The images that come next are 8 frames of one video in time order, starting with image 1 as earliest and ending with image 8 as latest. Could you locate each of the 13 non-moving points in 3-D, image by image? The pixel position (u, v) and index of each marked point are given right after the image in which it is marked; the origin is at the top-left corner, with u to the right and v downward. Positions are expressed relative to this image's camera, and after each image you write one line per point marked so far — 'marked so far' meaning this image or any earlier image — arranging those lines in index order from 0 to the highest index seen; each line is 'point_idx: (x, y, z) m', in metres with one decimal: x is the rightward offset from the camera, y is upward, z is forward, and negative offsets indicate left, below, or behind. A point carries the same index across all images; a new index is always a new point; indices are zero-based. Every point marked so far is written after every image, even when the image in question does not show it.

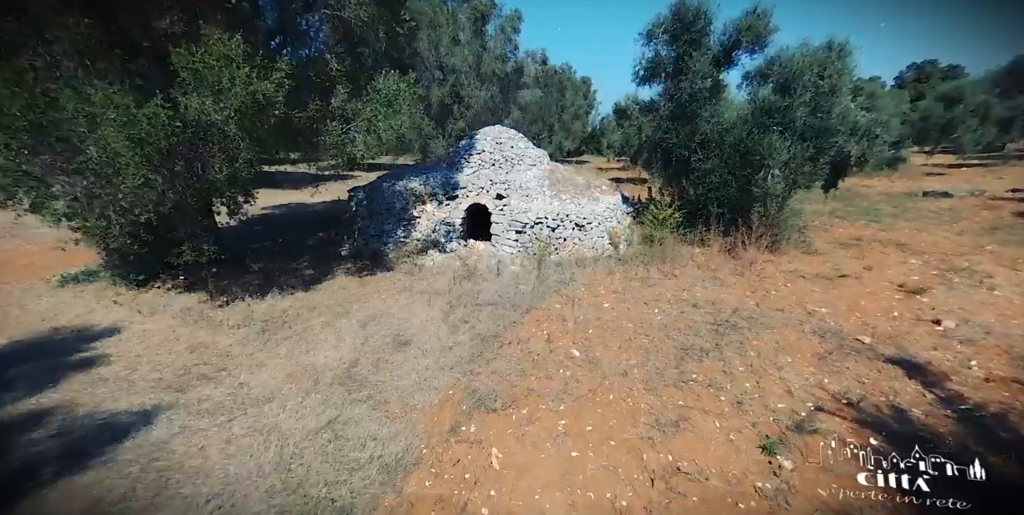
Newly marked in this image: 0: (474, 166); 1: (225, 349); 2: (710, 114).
0: (-1.2, +2.8, +12.0) m
1: (-4.2, -1.3, +5.6) m
2: (+5.3, +3.8, +10.3) m
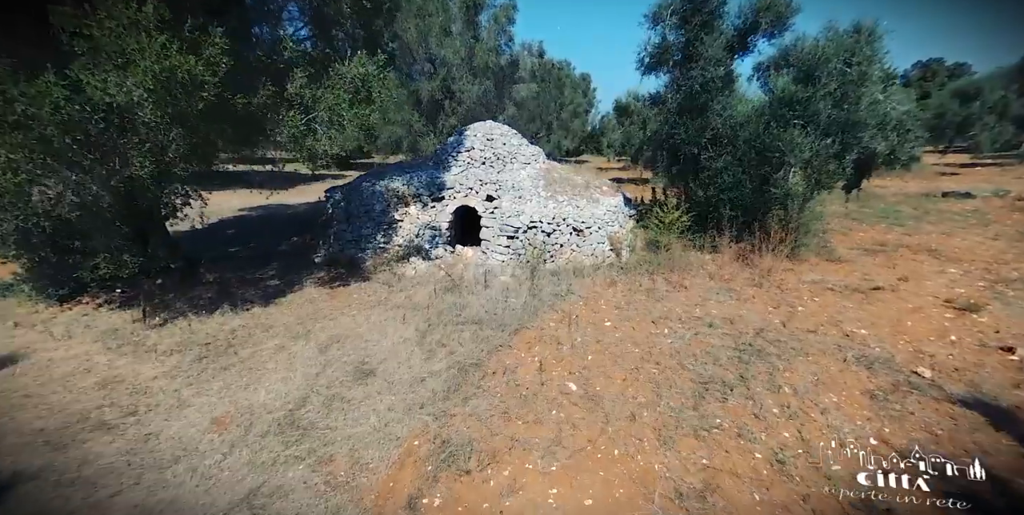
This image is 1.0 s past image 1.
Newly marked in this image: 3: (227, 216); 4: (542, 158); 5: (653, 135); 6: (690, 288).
0: (-1.4, +2.6, +11.0) m
1: (-4.4, -1.5, +4.6) m
2: (+5.1, +3.6, +9.3) m
3: (-10.6, +1.6, +14.3) m
4: (+0.9, +3.1, +12.0) m
5: (+4.0, +3.4, +10.9) m
6: (+3.7, -0.6, +8.0) m
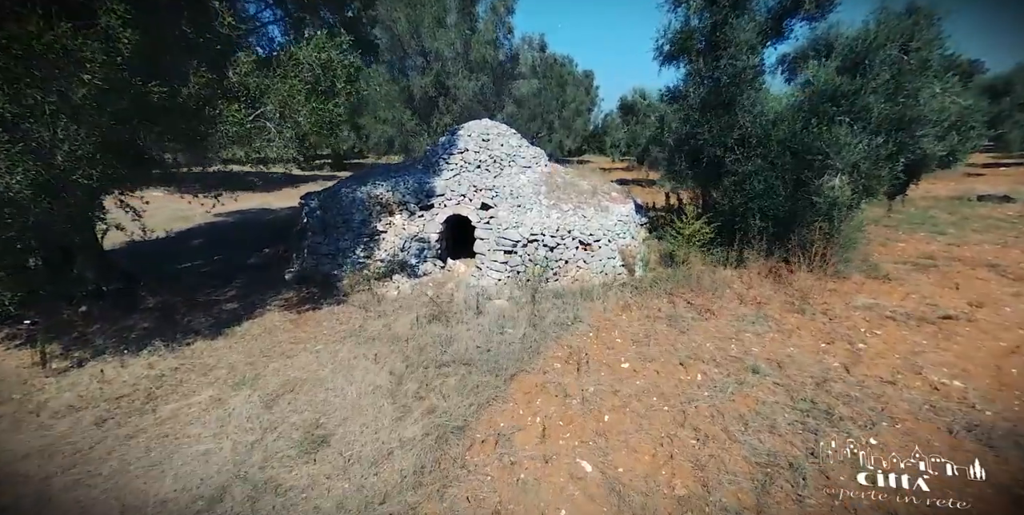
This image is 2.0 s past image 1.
0: (-1.4, +2.2, +9.8) m
1: (-4.5, -1.9, +3.4) m
2: (+5.0, +3.3, +8.0) m
3: (-10.7, +1.2, +13.1) m
4: (+0.9, +2.7, +10.8) m
5: (+4.0, +3.1, +9.7) m
6: (+3.6, -1.0, +6.8) m
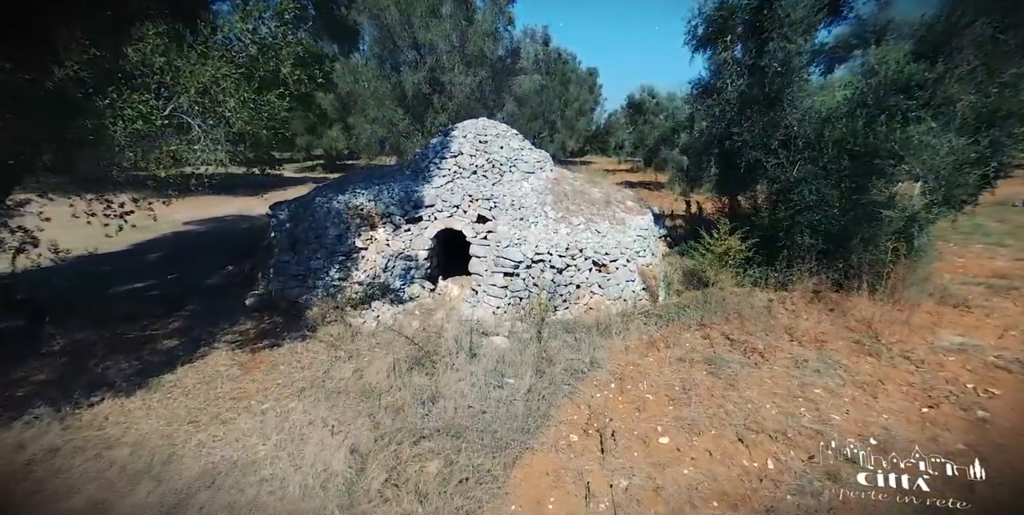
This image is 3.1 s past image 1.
0: (-1.4, +1.8, +8.5) m
1: (-4.4, -2.3, +2.1) m
2: (+5.0, +2.8, +6.7) m
3: (-10.6, +0.7, +11.8) m
4: (+0.9, +2.3, +9.5) m
5: (+4.0, +2.7, +8.4) m
6: (+3.7, -1.4, +5.5) m
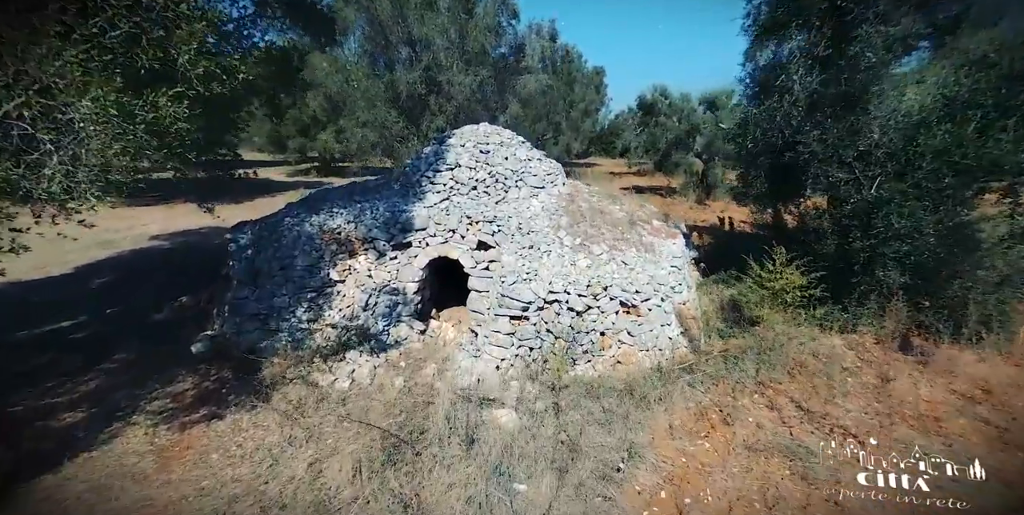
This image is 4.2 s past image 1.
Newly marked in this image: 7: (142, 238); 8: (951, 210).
0: (-1.3, +1.2, +7.1) m
1: (-4.4, -2.9, +0.7) m
2: (+5.2, +2.3, +5.3) m
3: (-10.5, +0.1, +10.4) m
4: (+1.1, +1.7, +8.1) m
5: (+4.1, +2.1, +6.9) m
6: (+3.8, -2.0, +4.0) m
7: (-11.1, +0.6, +11.5) m
8: (+5.9, +0.6, +5.1) m
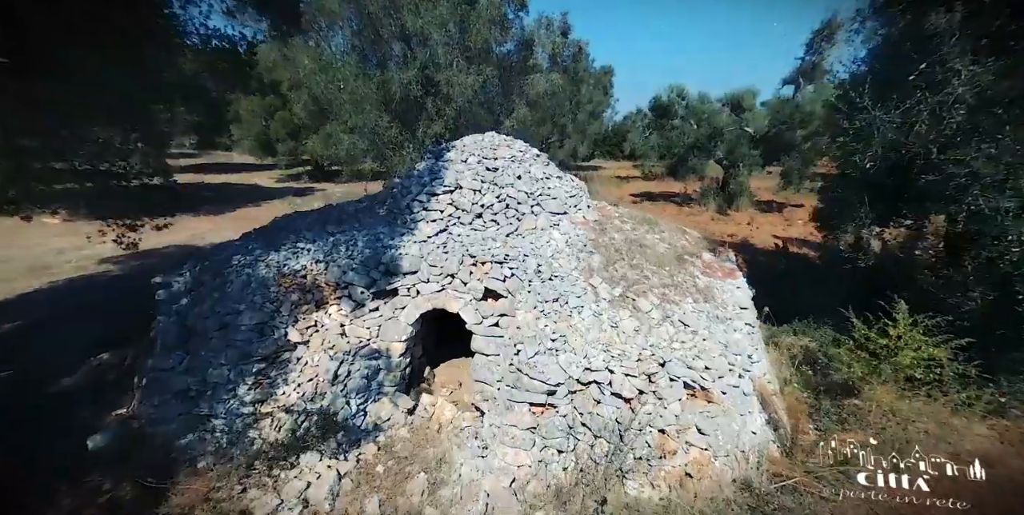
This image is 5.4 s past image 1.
0: (-1.0, +0.5, +5.4) m
1: (-4.2, -3.6, -1.0) m
2: (+5.4, +1.6, +3.6) m
3: (-10.2, -0.7, +8.8) m
4: (+1.3, +1.0, +6.4) m
5: (+4.4, +1.4, +5.2) m
6: (+4.0, -2.7, +2.3) m
7: (-10.8, -0.2, +9.9) m
8: (+6.1, 0.0, +3.4) m
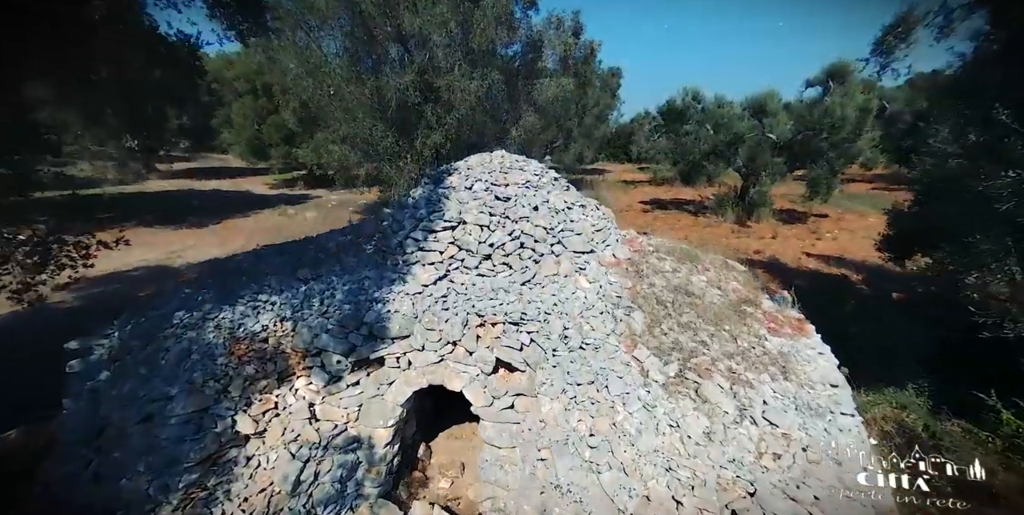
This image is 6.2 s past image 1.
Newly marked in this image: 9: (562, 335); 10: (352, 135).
0: (-0.8, -0.2, +4.2) m
1: (-4.0, -4.2, -2.2) m
2: (+5.5, +1.0, +2.3) m
3: (-10.0, -1.4, +7.7) m
4: (+1.5, +0.3, +5.1) m
5: (+4.6, +0.7, +4.0) m
6: (+4.2, -3.3, +1.0) m
7: (-10.6, -0.9, +8.8) m
8: (+6.3, -0.7, +2.1) m
9: (+0.5, -0.8, +3.8) m
10: (-4.6, +3.5, +11.1) m
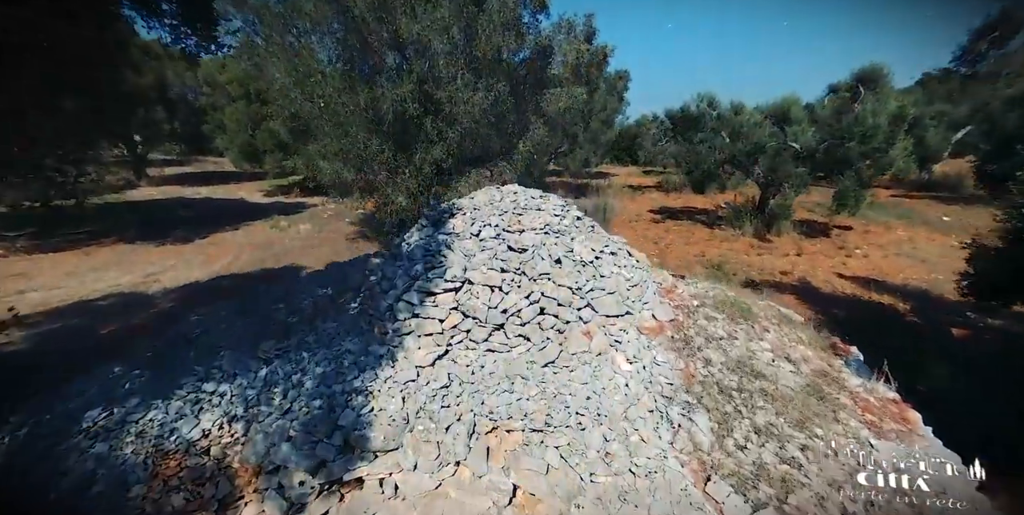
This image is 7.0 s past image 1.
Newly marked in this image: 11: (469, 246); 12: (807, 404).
0: (-0.7, -0.9, +3.1) m
1: (-3.8, -4.9, -3.3) m
2: (+5.7, +0.3, +1.2) m
3: (-9.8, -2.1, +6.6) m
4: (+1.7, -0.4, +4.0) m
5: (+4.7, 0.0, +2.8) m
6: (+4.4, -4.0, -0.1) m
7: (-10.4, -1.7, +7.7) m
8: (+6.4, -1.4, +1.0) m
9: (+0.7, -1.5, +2.7) m
10: (-4.4, +2.7, +10.1) m
11: (-0.4, +0.1, +3.4) m
12: (+2.9, -1.3, +3.5) m
